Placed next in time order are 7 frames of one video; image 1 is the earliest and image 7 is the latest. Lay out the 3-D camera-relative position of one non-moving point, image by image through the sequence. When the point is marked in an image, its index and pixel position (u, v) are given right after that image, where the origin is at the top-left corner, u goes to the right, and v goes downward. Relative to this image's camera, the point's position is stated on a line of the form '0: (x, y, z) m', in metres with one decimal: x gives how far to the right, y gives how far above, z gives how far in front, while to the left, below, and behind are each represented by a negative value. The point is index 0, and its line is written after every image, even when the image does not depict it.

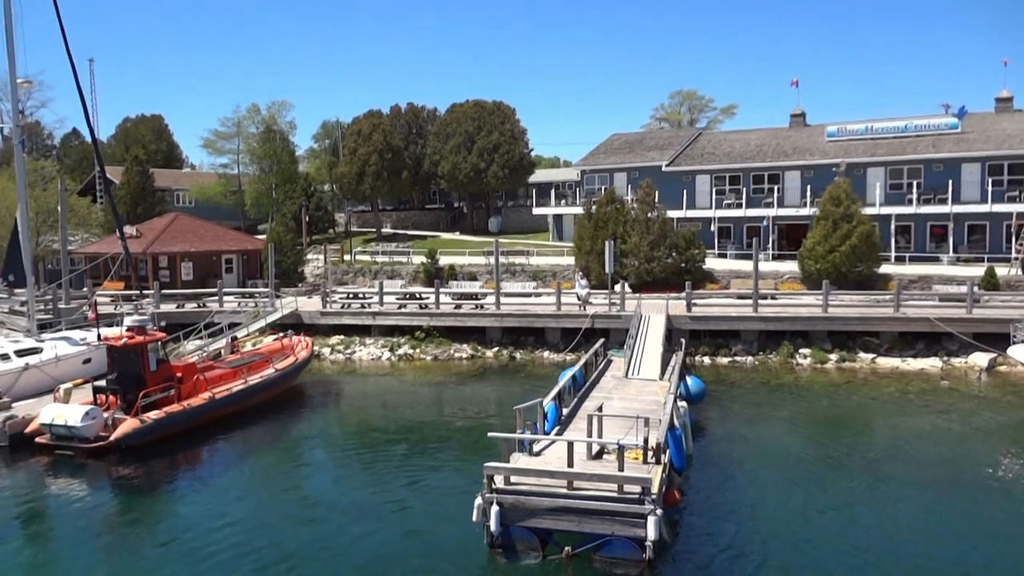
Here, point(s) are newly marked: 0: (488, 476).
0: (-0.3, -2.2, +9.6) m
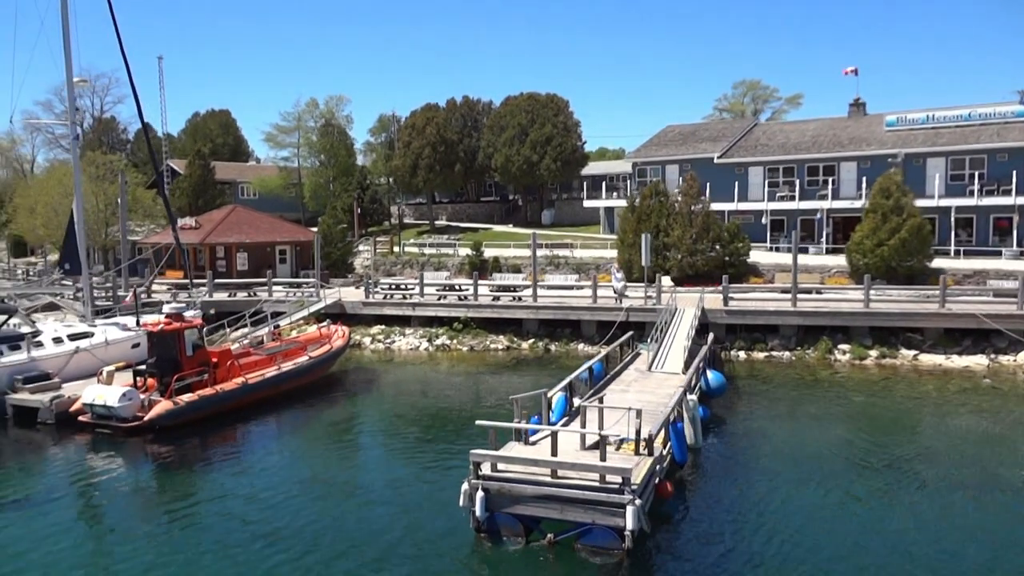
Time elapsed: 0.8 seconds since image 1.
0: (-0.5, -2.1, +9.8) m
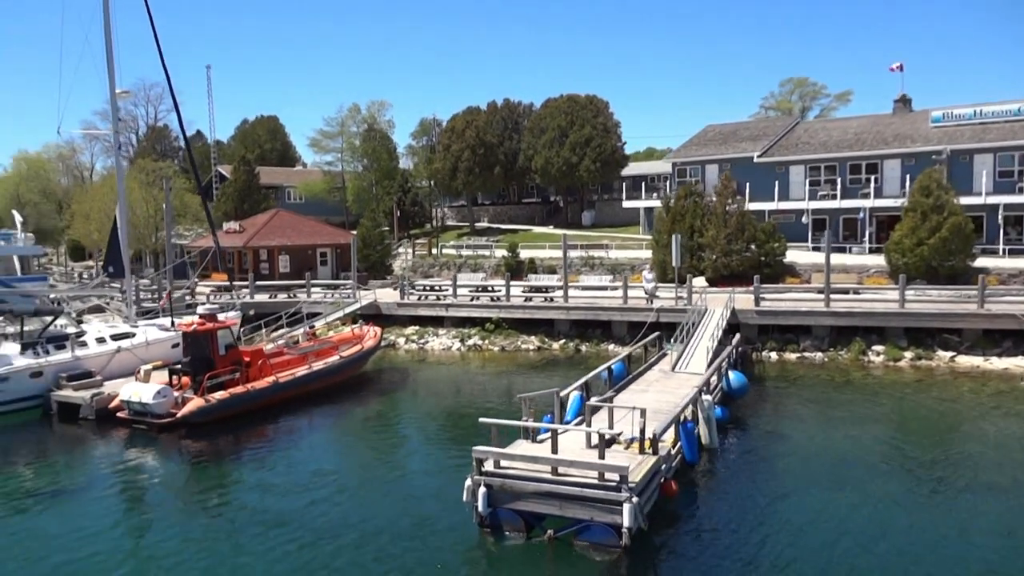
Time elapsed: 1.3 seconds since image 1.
0: (-0.4, -2.1, +10.0) m
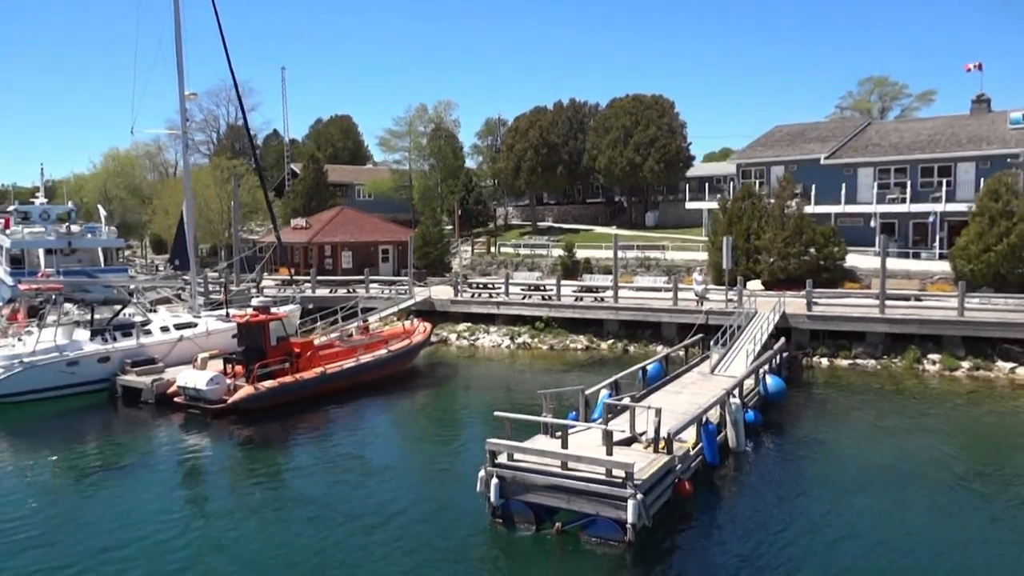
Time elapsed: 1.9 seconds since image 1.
0: (-0.3, -2.1, +10.3) m
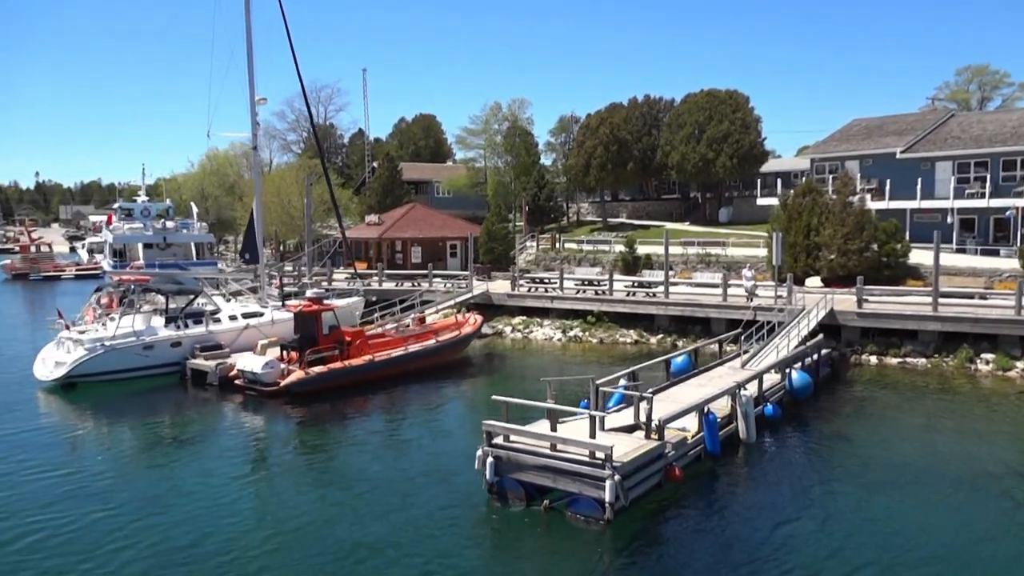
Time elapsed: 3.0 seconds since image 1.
0: (-0.3, -2.0, +11.1) m
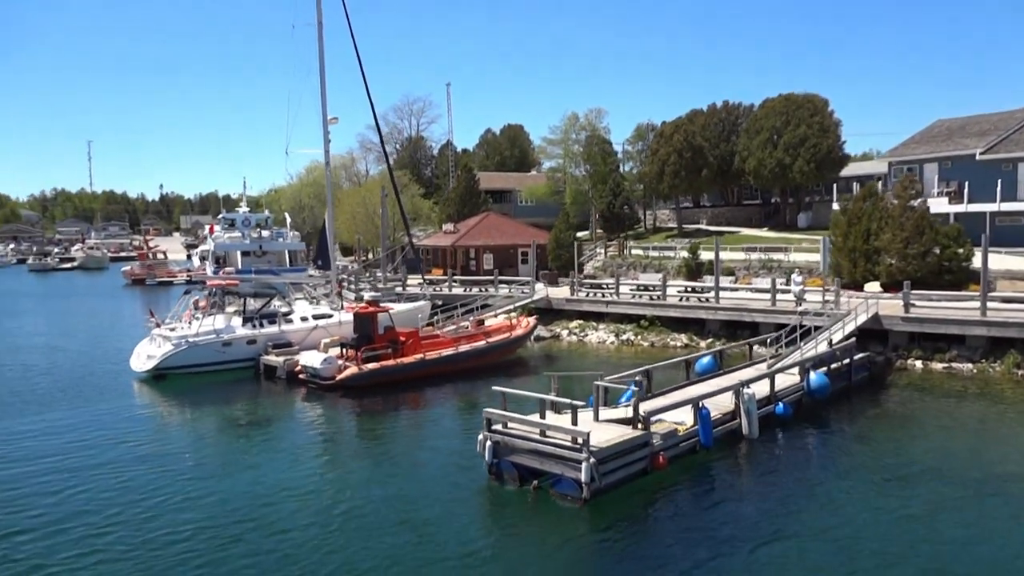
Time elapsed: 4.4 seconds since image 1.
0: (-0.4, -2.0, +12.4) m
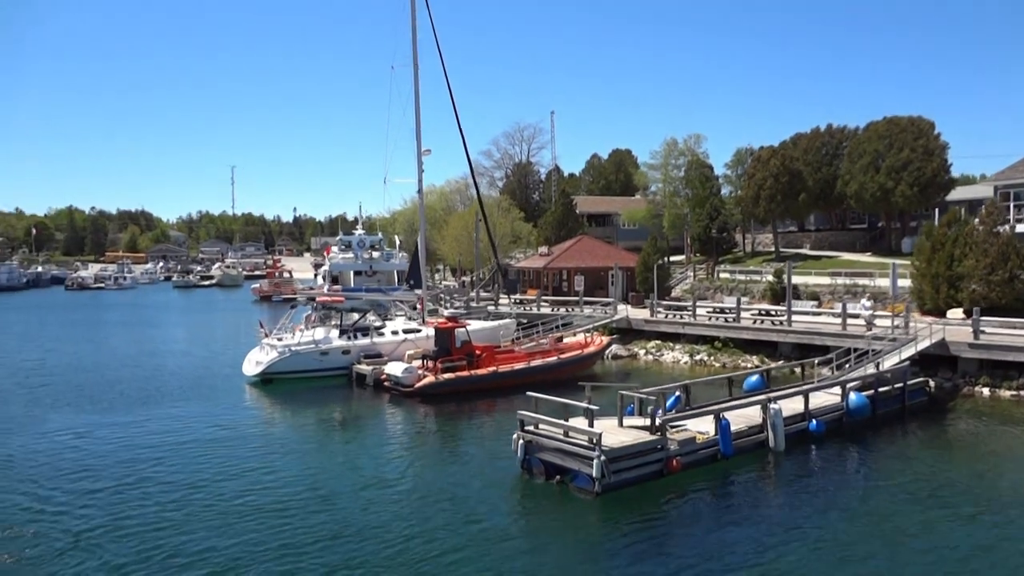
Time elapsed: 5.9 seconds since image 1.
0: (+0.2, -2.3, +14.1) m
